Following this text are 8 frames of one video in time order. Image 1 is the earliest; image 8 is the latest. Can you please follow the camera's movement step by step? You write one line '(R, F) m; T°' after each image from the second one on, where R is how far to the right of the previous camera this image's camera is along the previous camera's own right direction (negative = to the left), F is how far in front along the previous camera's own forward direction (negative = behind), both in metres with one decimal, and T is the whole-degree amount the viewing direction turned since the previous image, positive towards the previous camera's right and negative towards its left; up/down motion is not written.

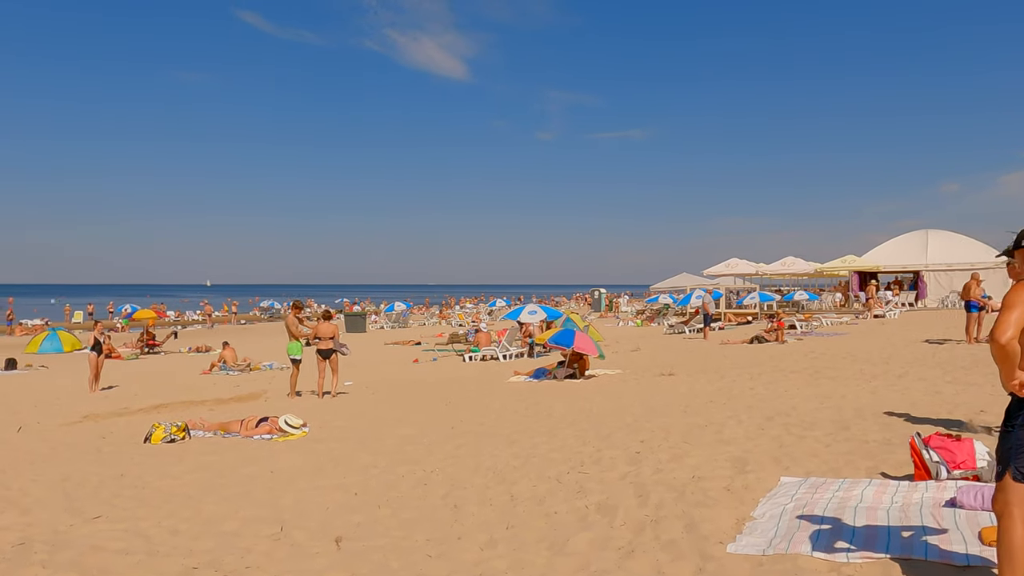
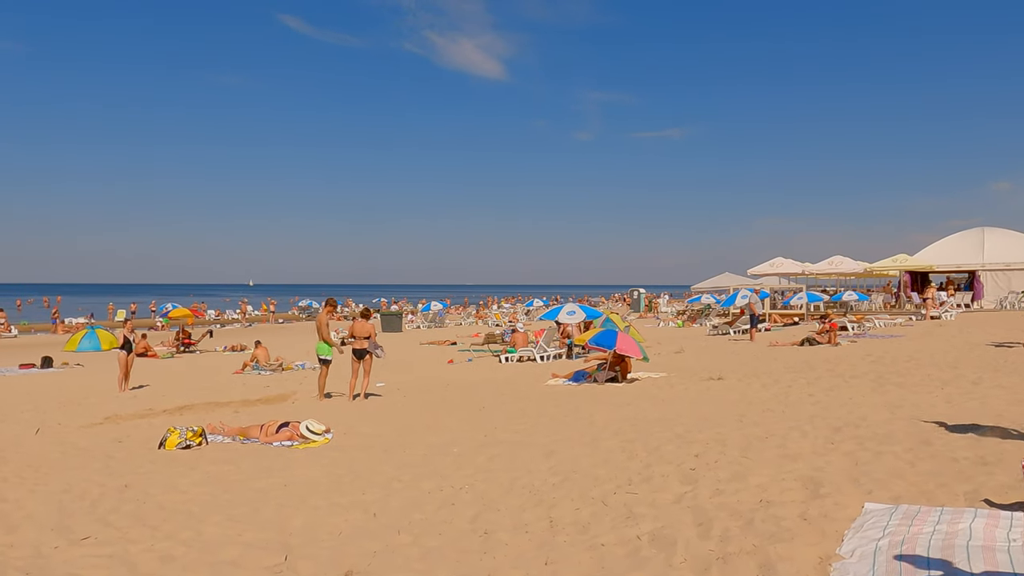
(0.0, +0.6) m; -3°
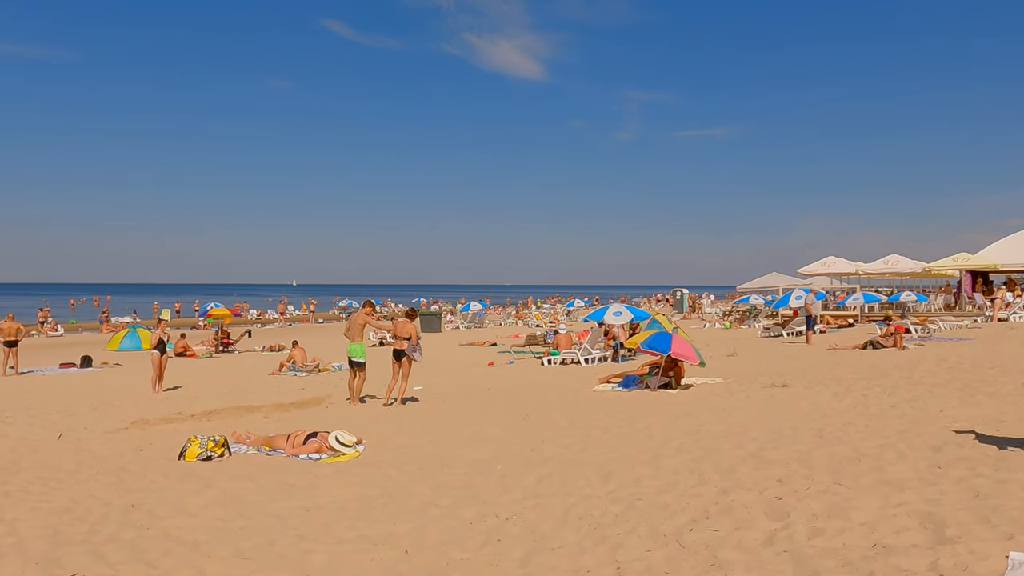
(-0.1, +0.7) m; -3°
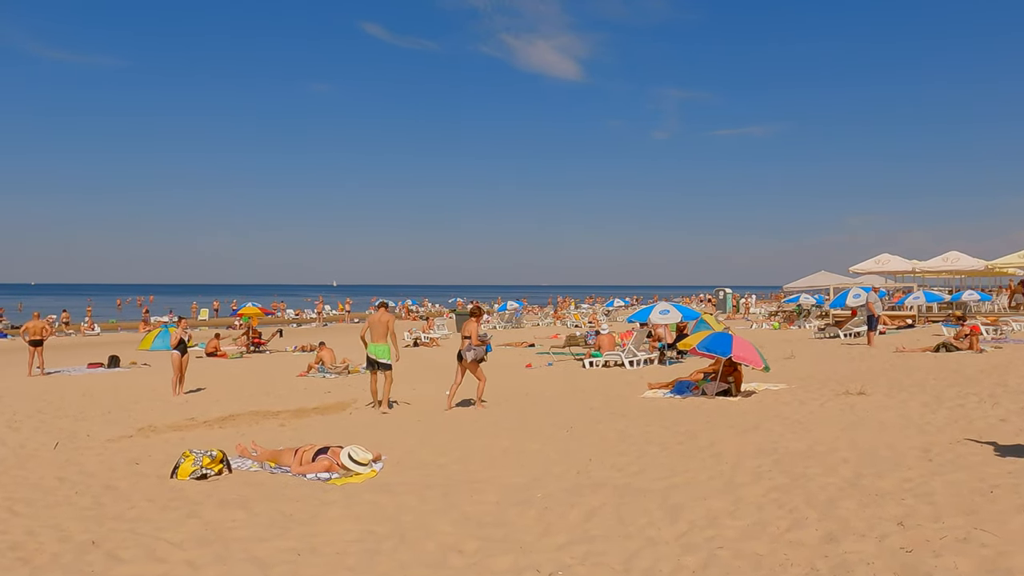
(0.0, +1.0) m; -3°
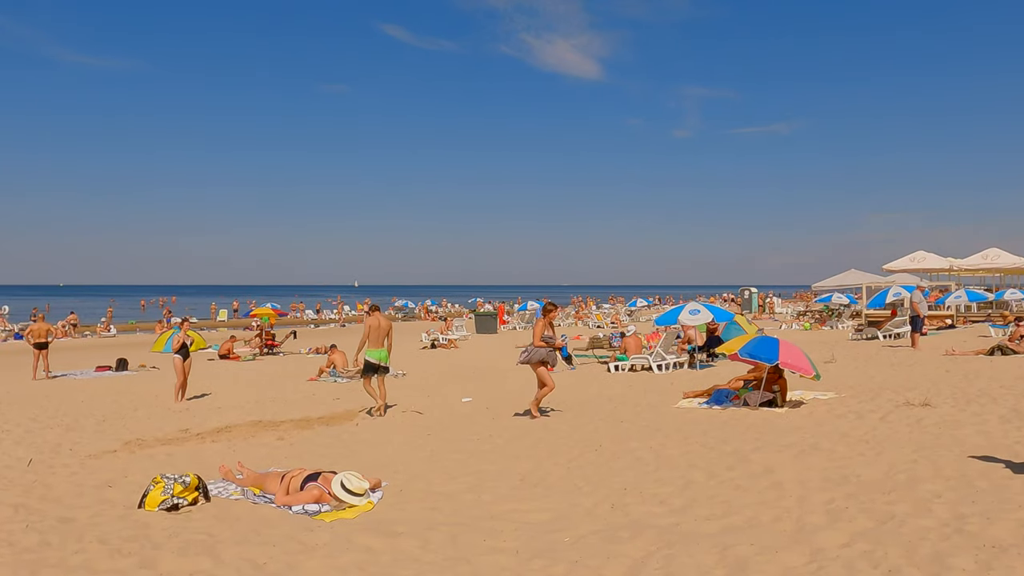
(0.0, +0.8) m; -2°
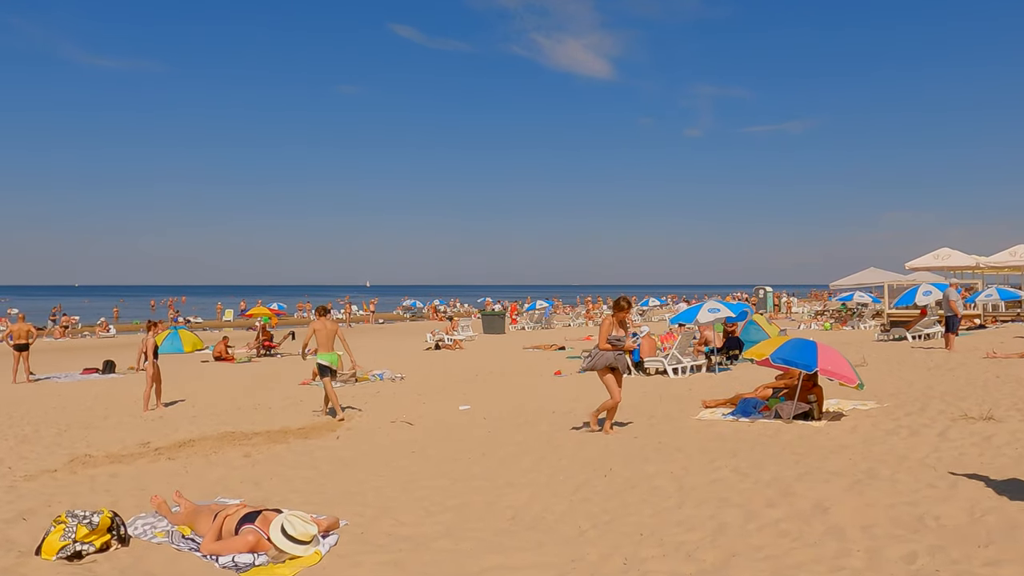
(+0.1, +1.0) m; -1°
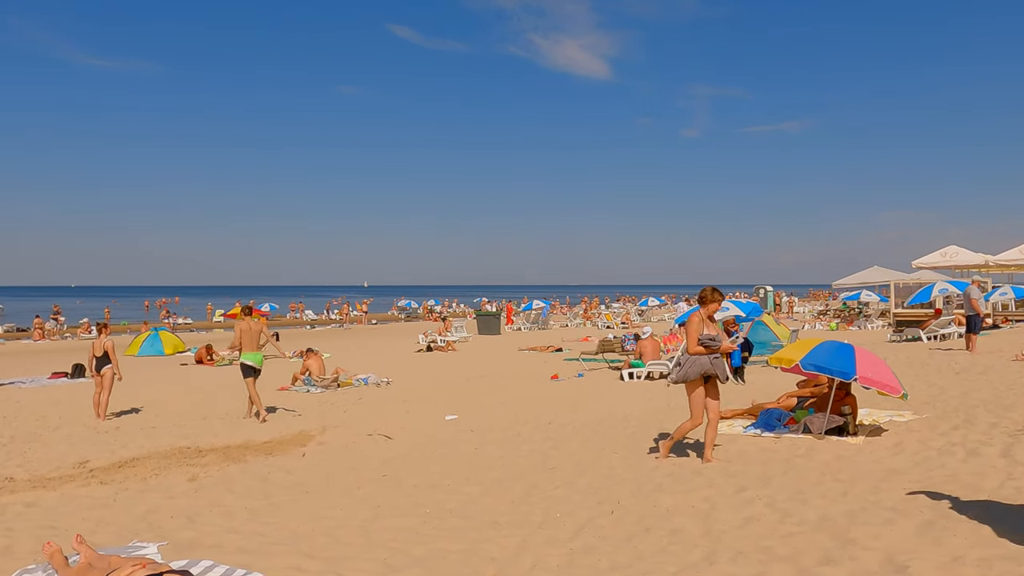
(+0.1, +0.9) m; 0°
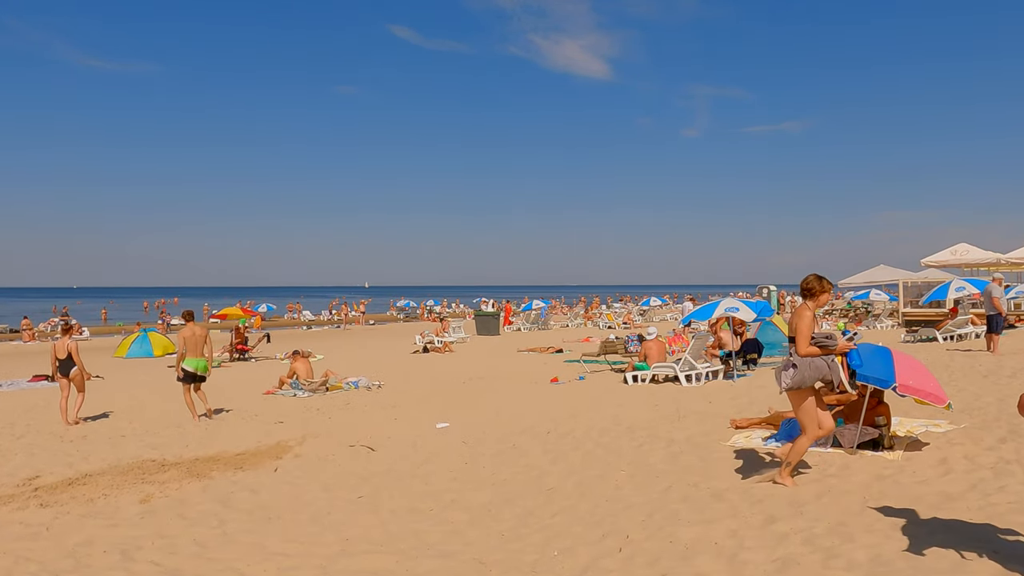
(+0.1, +0.7) m; 0°
